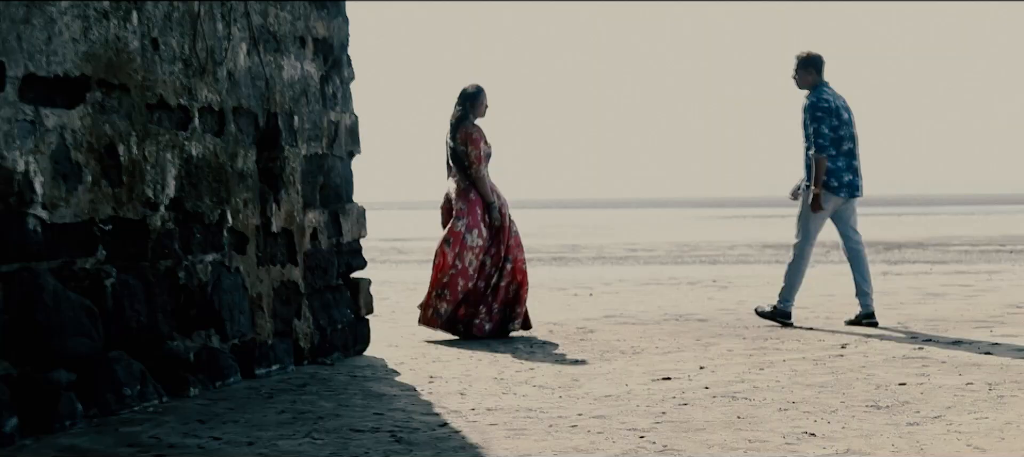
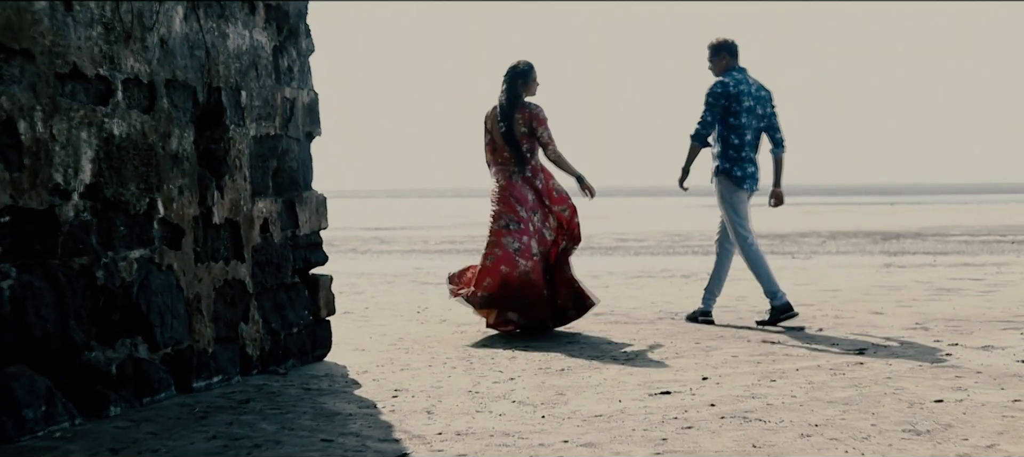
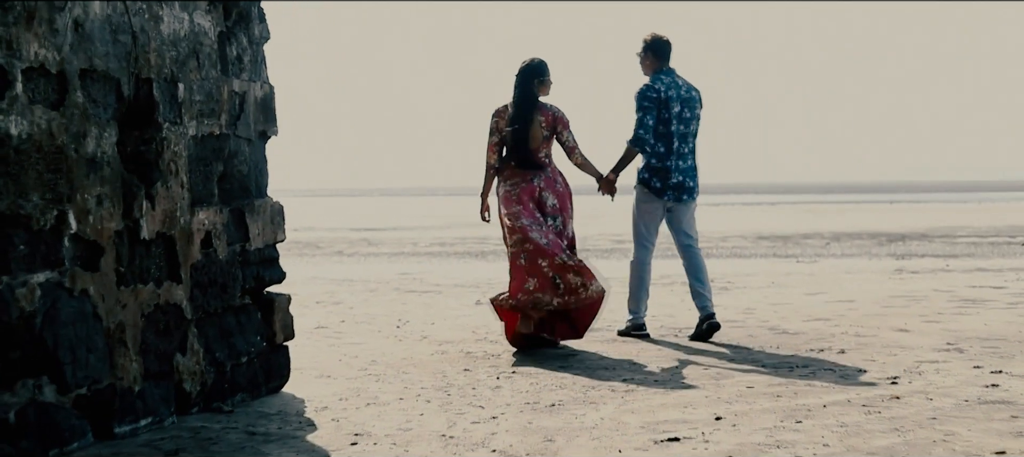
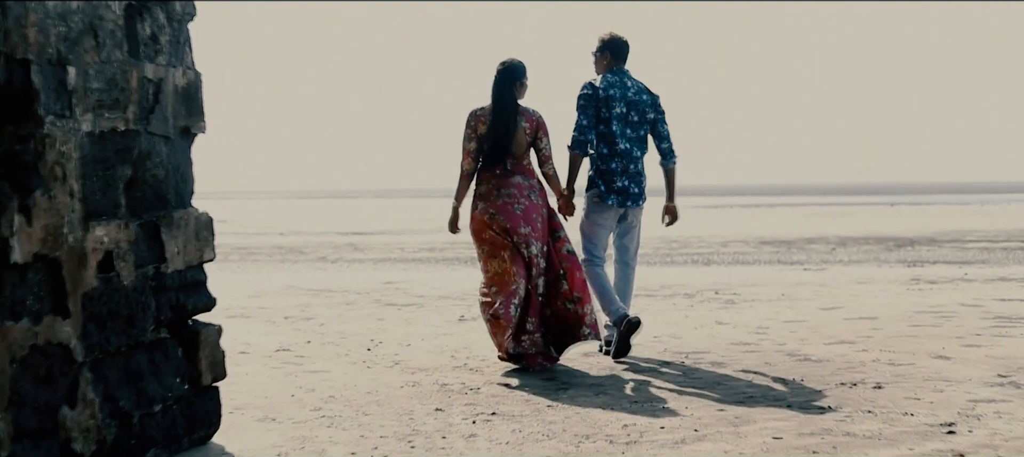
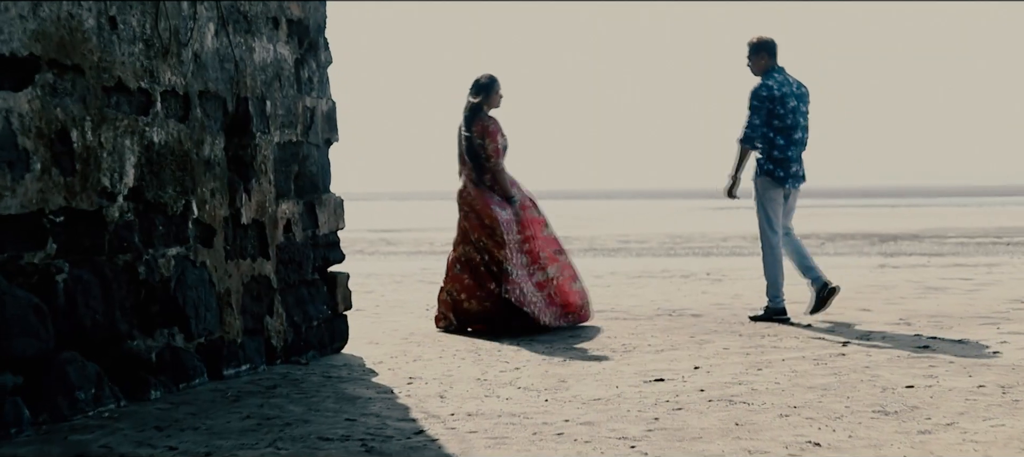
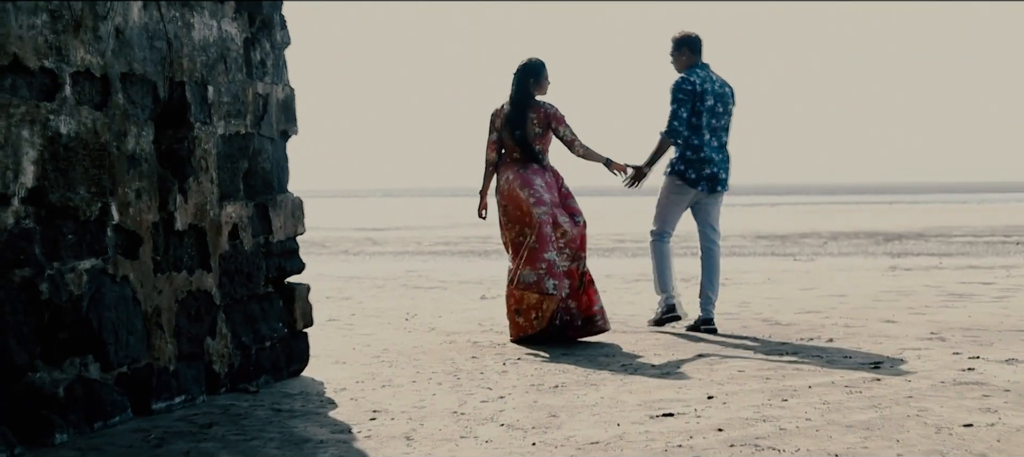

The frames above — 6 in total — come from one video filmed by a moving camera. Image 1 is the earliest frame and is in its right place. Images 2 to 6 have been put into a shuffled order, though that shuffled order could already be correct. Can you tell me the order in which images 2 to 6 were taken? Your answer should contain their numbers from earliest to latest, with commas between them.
5, 2, 6, 3, 4
